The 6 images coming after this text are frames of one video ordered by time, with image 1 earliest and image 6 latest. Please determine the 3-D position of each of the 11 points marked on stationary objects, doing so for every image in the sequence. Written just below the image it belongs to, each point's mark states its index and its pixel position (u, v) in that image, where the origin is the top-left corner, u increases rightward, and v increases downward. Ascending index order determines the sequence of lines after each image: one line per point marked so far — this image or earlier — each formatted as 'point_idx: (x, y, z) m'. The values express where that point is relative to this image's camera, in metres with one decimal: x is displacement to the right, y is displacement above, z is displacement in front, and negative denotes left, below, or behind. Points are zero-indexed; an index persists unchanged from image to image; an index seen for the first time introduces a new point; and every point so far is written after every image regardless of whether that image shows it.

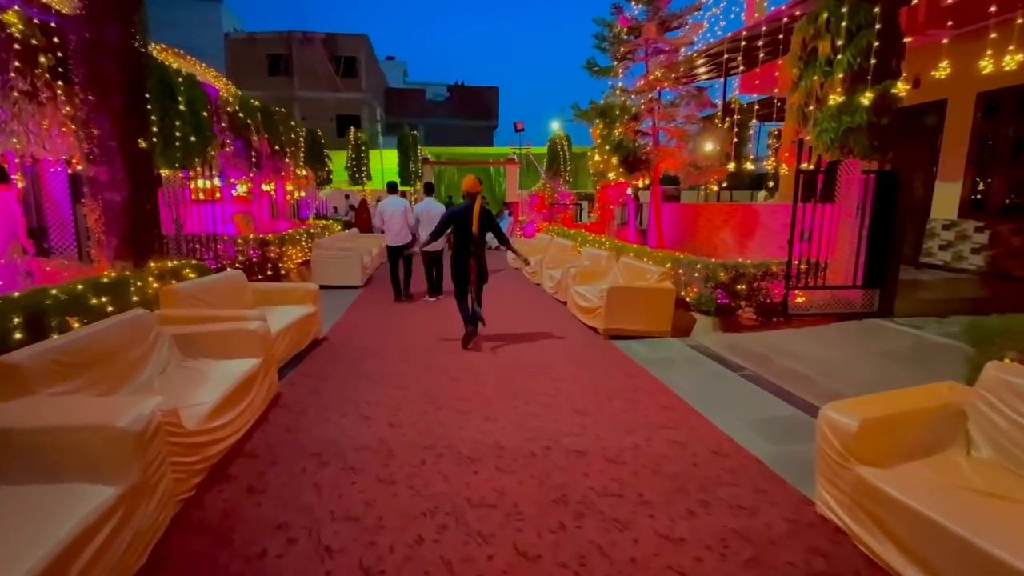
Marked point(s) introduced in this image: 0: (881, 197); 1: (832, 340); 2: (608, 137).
0: (+4.4, +1.1, +5.9) m
1: (+3.6, -0.6, +5.5) m
2: (+1.6, +2.6, +8.4) m
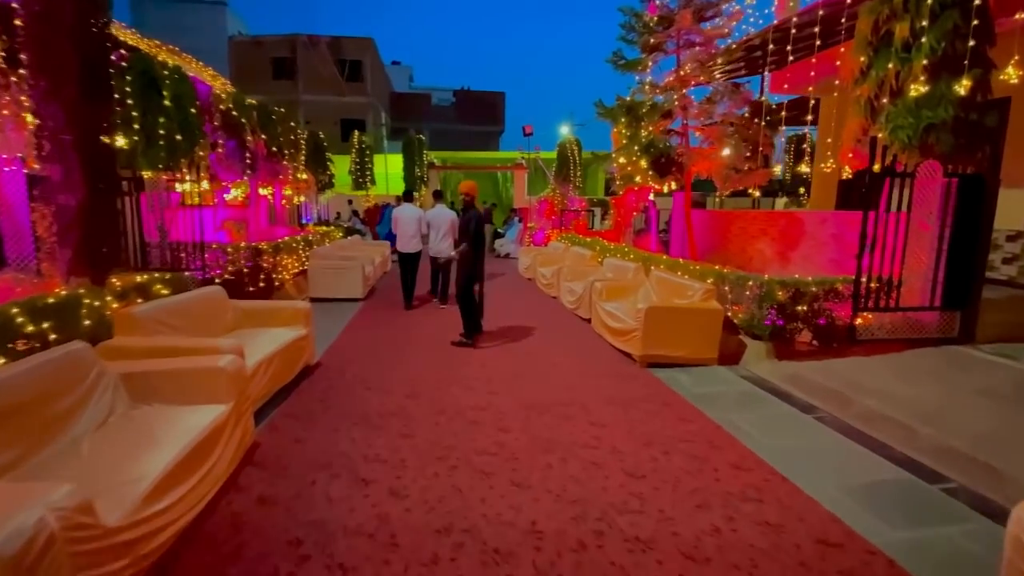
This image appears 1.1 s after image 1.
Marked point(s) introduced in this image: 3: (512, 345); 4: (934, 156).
0: (+4.6, +0.9, +5.0) m
1: (+3.9, -0.8, +4.7) m
2: (+1.9, +2.3, +7.6) m
3: (0.0, -0.7, +6.2) m
4: (+4.3, +1.3, +5.0) m
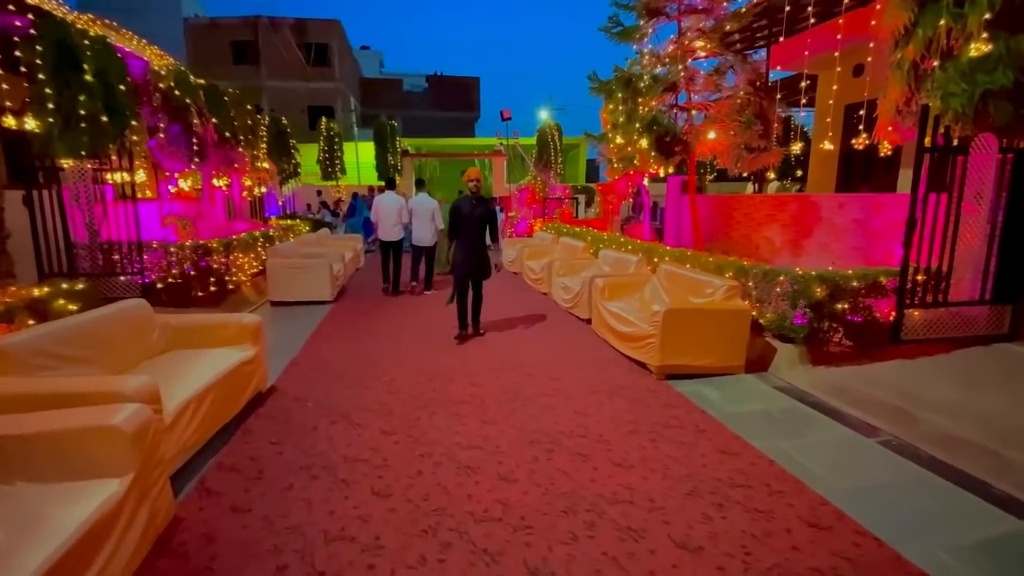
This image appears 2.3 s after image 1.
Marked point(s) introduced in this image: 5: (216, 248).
0: (+4.6, +0.9, +4.4) m
1: (+3.8, -0.8, +4.0) m
2: (+1.7, +2.4, +6.8) m
3: (-0.1, -0.7, +5.3) m
4: (+4.2, +1.4, +4.3) m
5: (-4.4, +0.6, +7.3) m
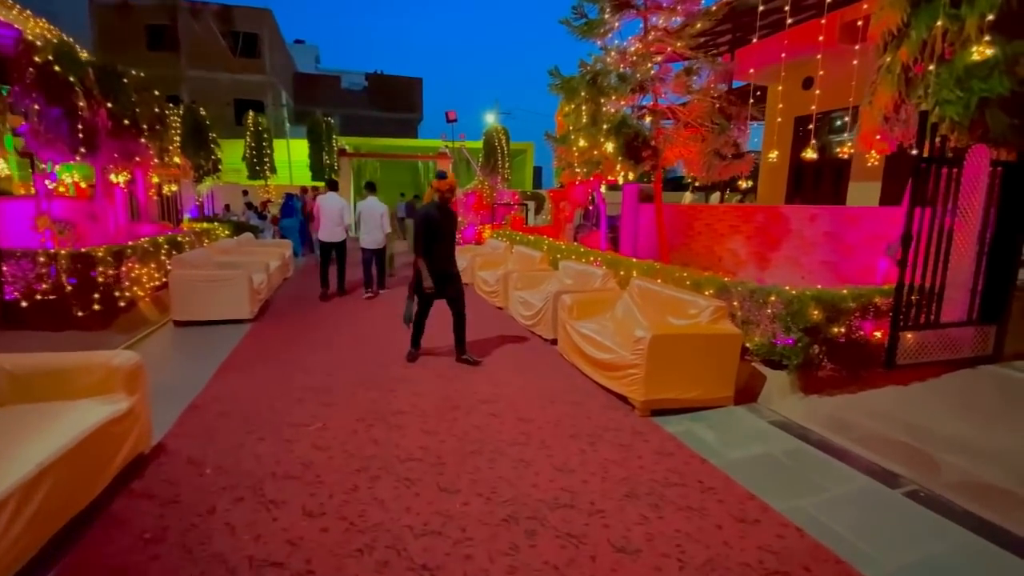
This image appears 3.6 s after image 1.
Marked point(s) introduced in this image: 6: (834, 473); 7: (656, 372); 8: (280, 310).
0: (+4.2, +0.8, +4.2) m
1: (+3.6, -0.9, +3.7) m
2: (+1.1, +2.2, +6.2) m
3: (-0.5, -0.9, +4.6) m
4: (+3.9, +1.2, +4.1) m
5: (-5.0, +0.4, +6.0) m
6: (+2.1, -1.2, +3.1) m
7: (+1.1, -0.7, +3.9) m
8: (-3.5, -0.3, +7.4) m
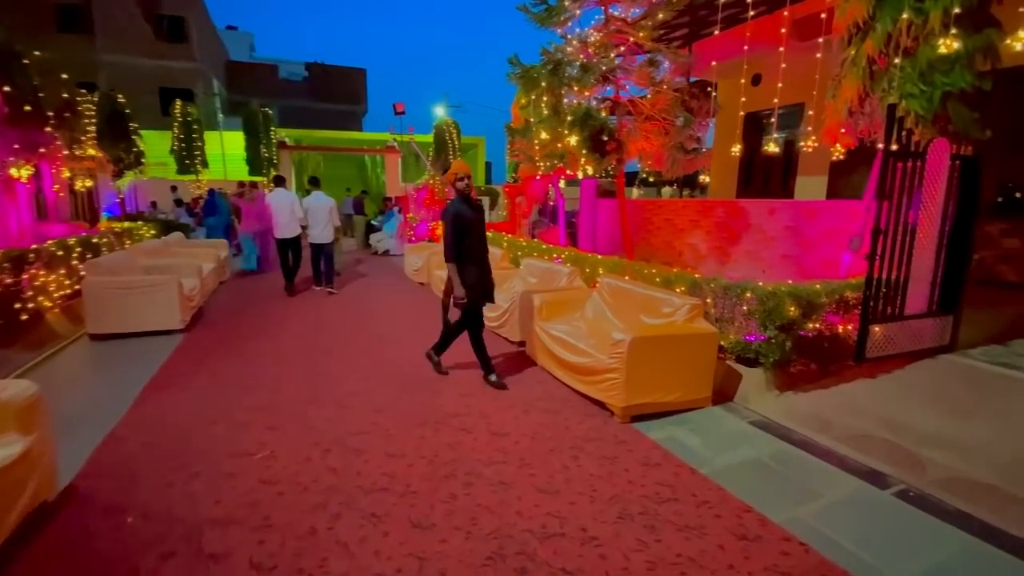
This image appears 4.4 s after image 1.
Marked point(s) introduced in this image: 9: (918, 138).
0: (+3.9, +0.8, +4.3) m
1: (+3.4, -0.9, +3.8) m
2: (+0.6, +2.2, +6.0) m
3: (-0.7, -0.9, +4.2) m
4: (+3.6, +1.3, +4.1) m
5: (-5.4, +0.3, +5.2) m
6: (+1.9, -1.2, +3.0) m
7: (+0.9, -0.7, +3.7) m
8: (-4.1, -0.4, +6.7) m
9: (+3.4, +1.3, +4.1) m
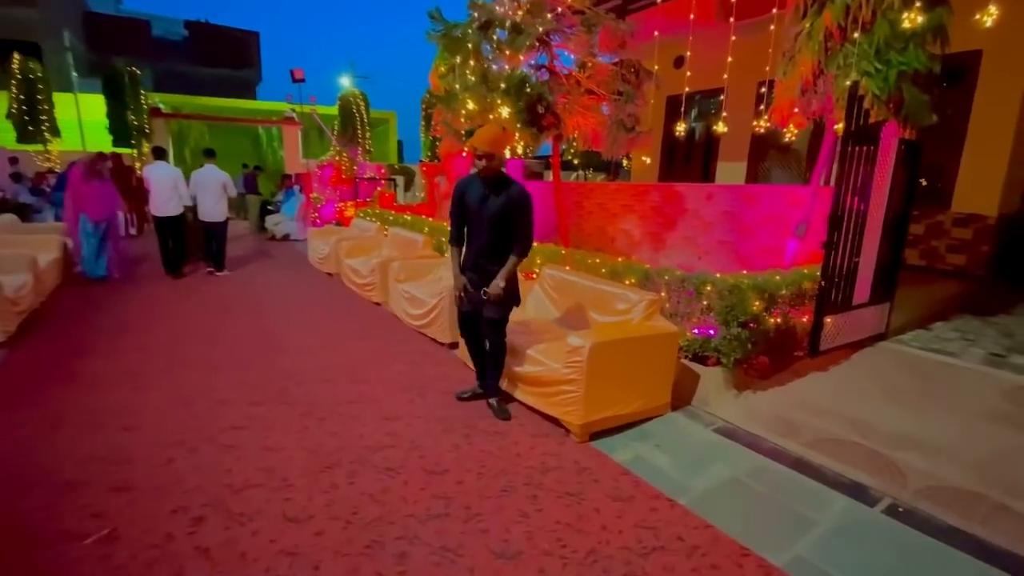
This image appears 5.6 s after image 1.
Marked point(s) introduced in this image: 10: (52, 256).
0: (+3.4, +1.0, +4.2) m
1: (+2.9, -0.8, +3.6) m
2: (-0.2, +2.3, +5.2) m
3: (-1.2, -0.9, +3.4) m
4: (+3.0, +1.4, +4.0) m
5: (-6.0, +0.2, +3.5) m
6: (+1.6, -1.1, +2.7) m
7: (+0.5, -0.6, +3.1) m
8: (-4.9, -0.4, +5.3) m
9: (+2.9, +1.3, +3.9) m
10: (-5.9, +0.4, +6.3) m
